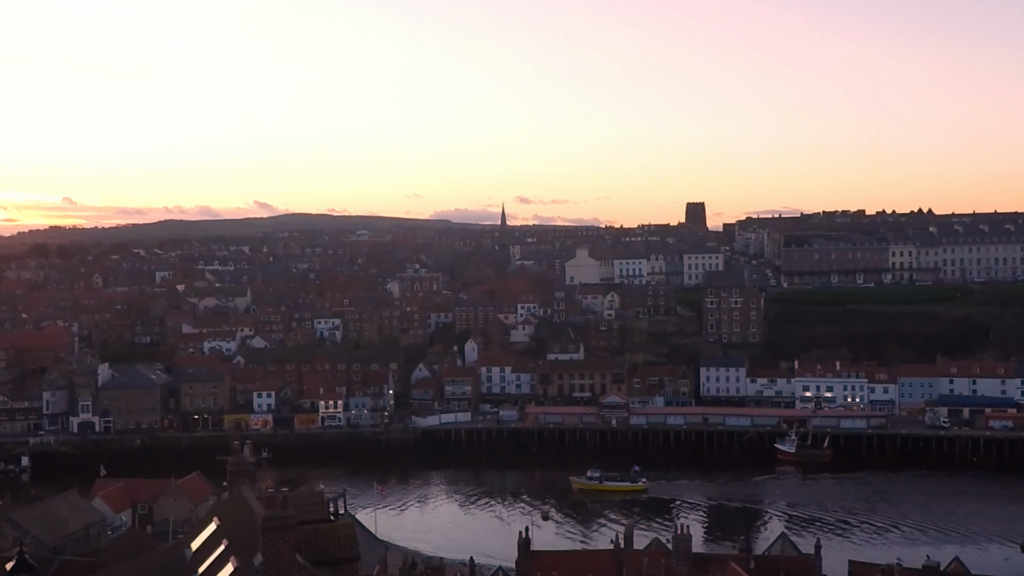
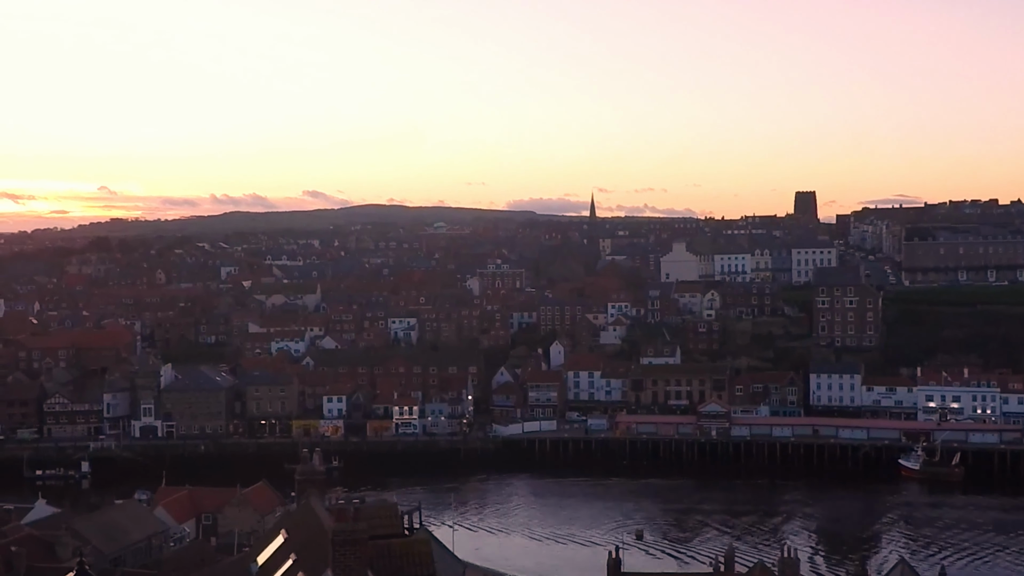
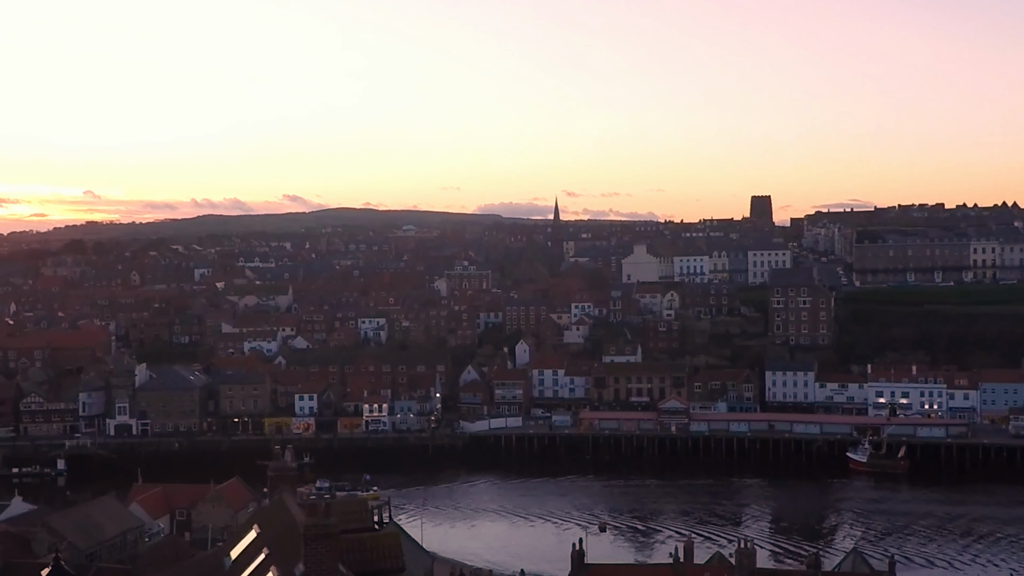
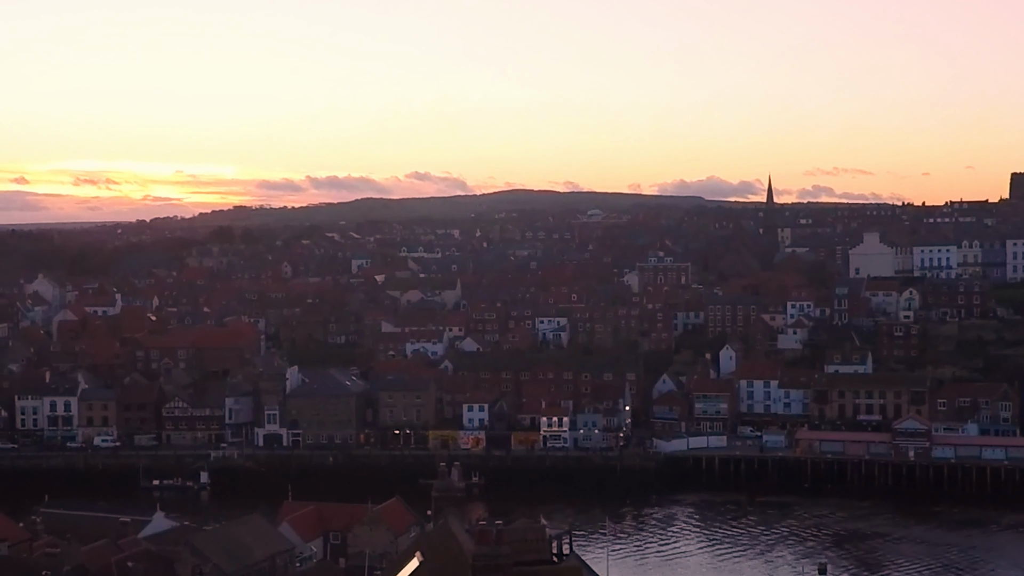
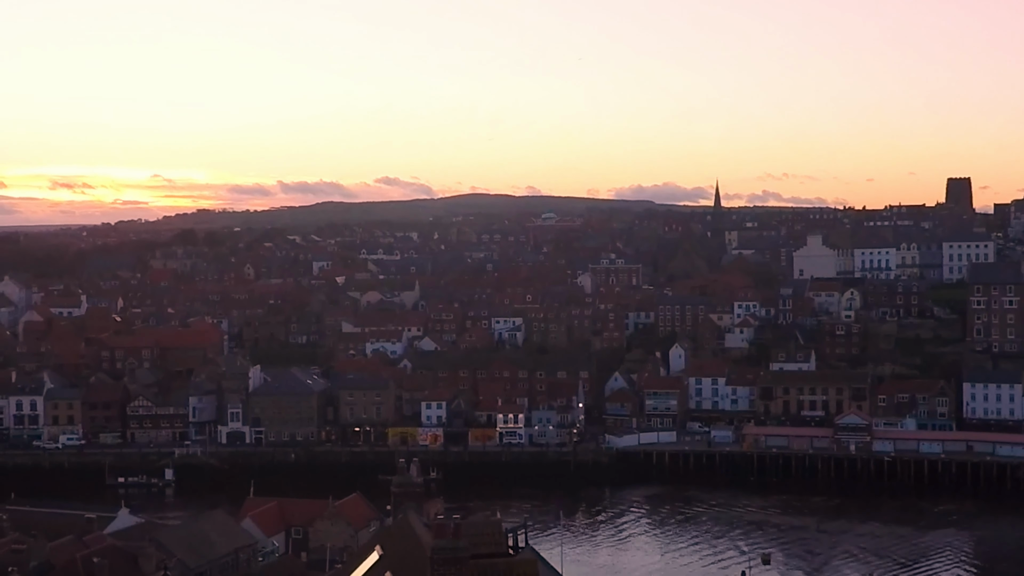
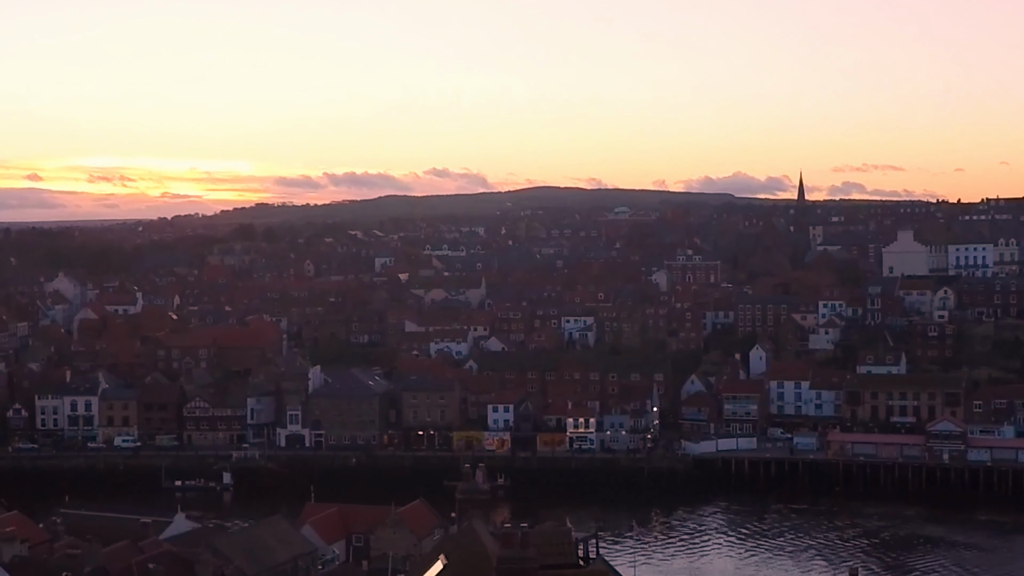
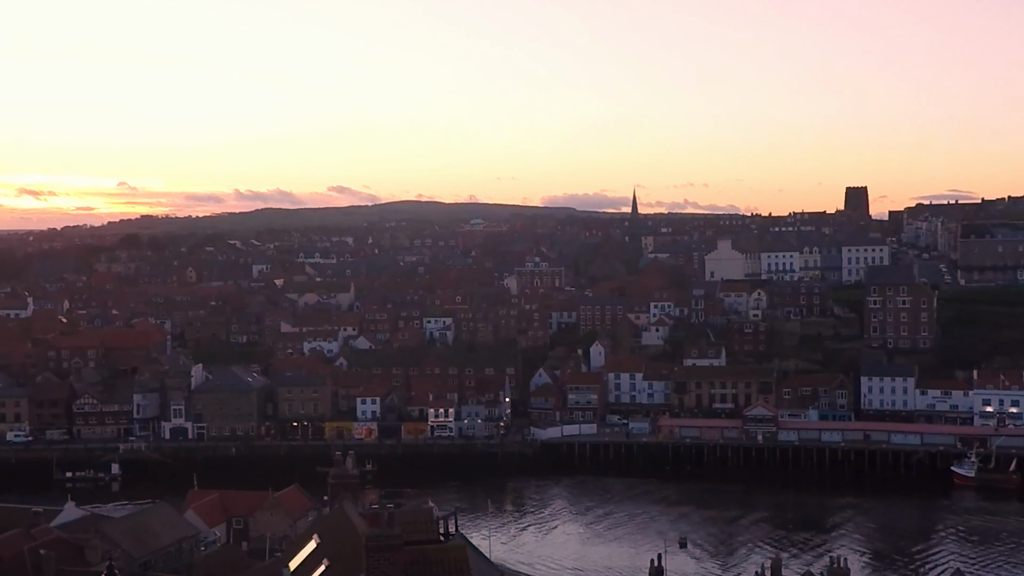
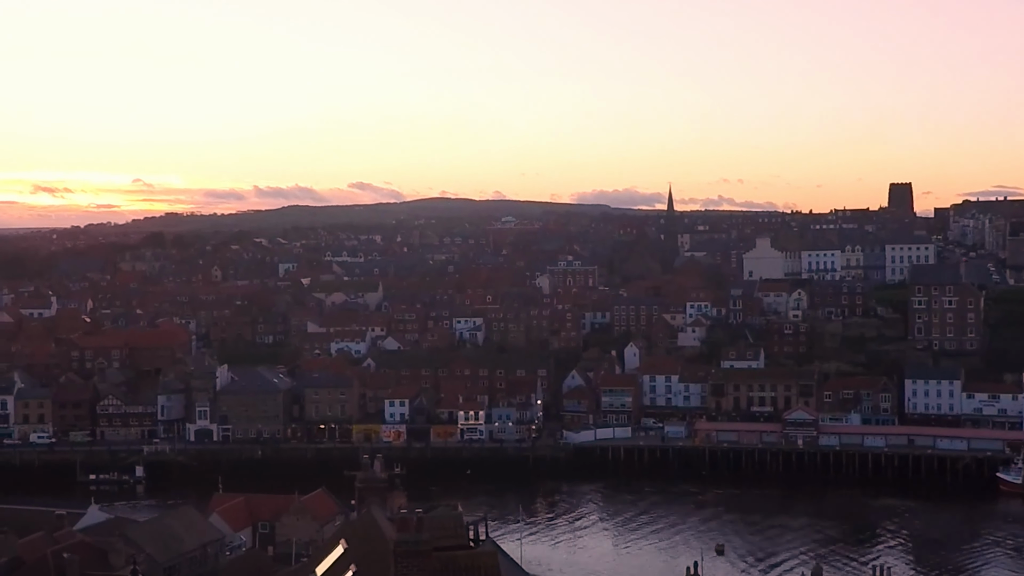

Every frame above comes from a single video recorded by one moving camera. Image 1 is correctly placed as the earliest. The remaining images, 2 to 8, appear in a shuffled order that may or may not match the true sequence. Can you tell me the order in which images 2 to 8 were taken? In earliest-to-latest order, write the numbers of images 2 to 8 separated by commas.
3, 2, 7, 8, 5, 4, 6
